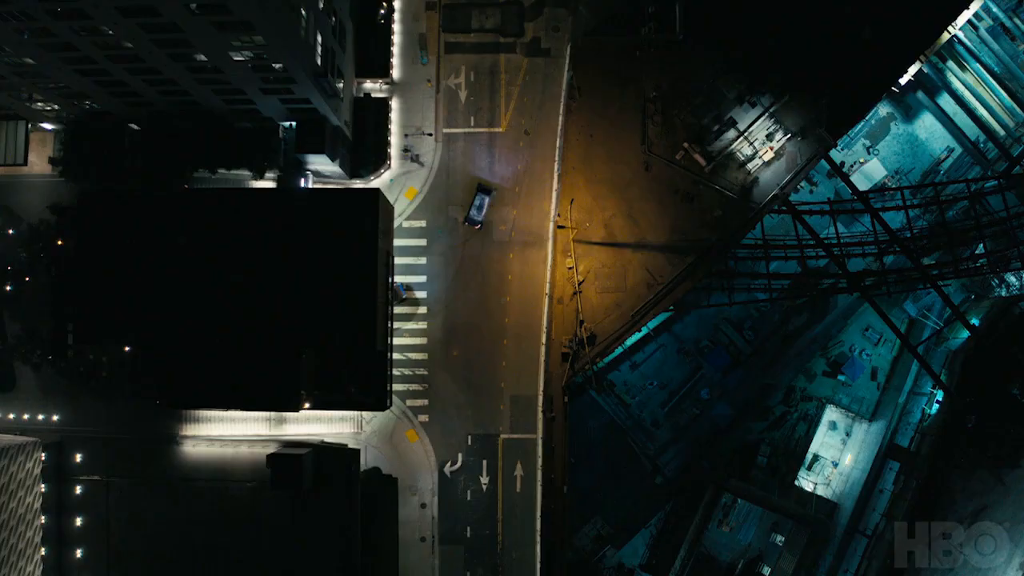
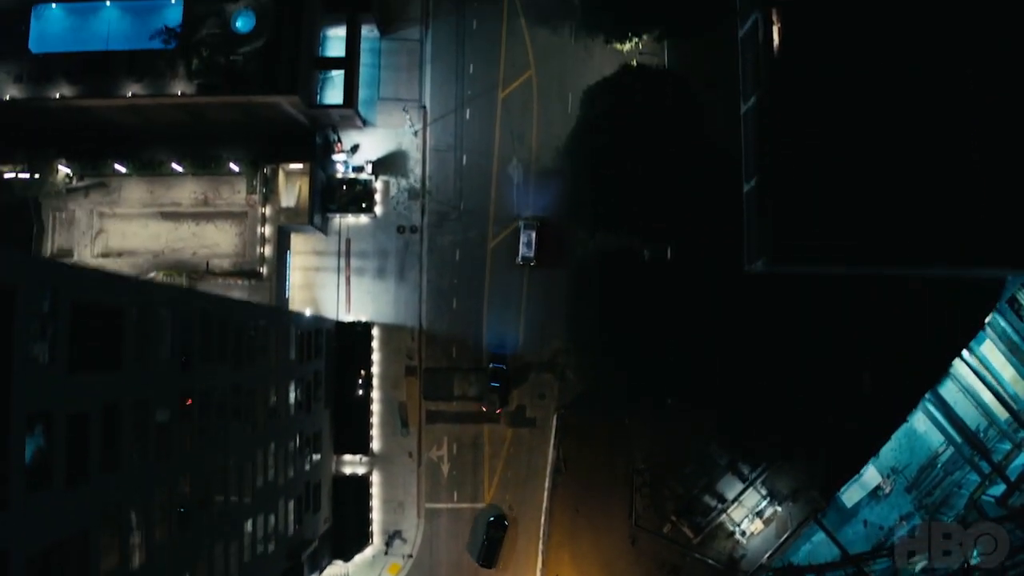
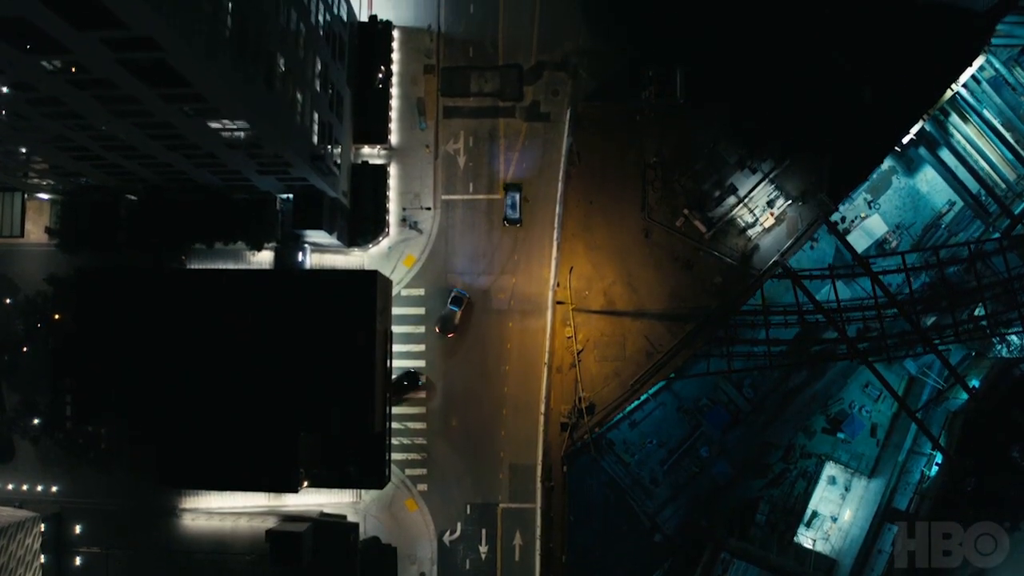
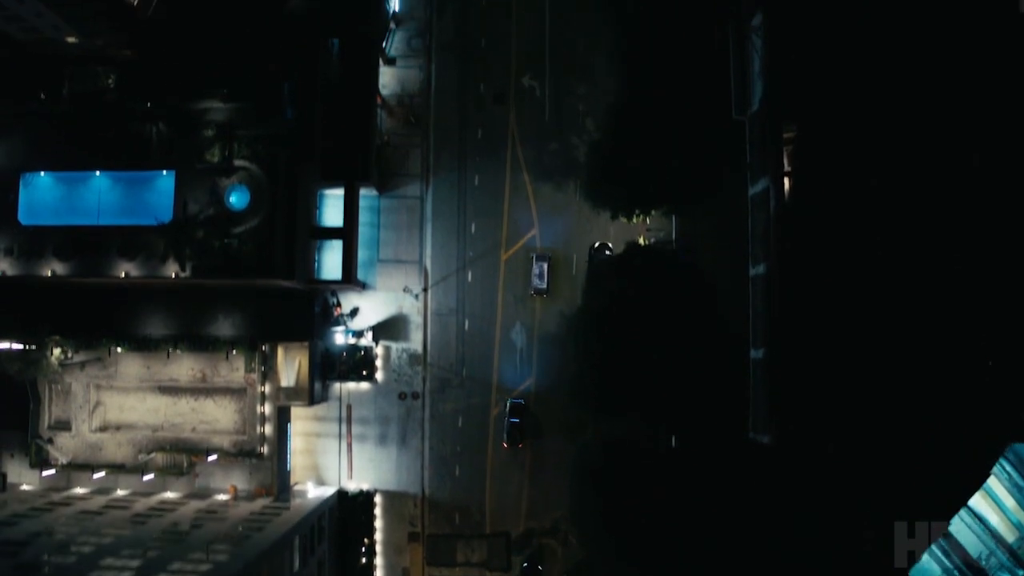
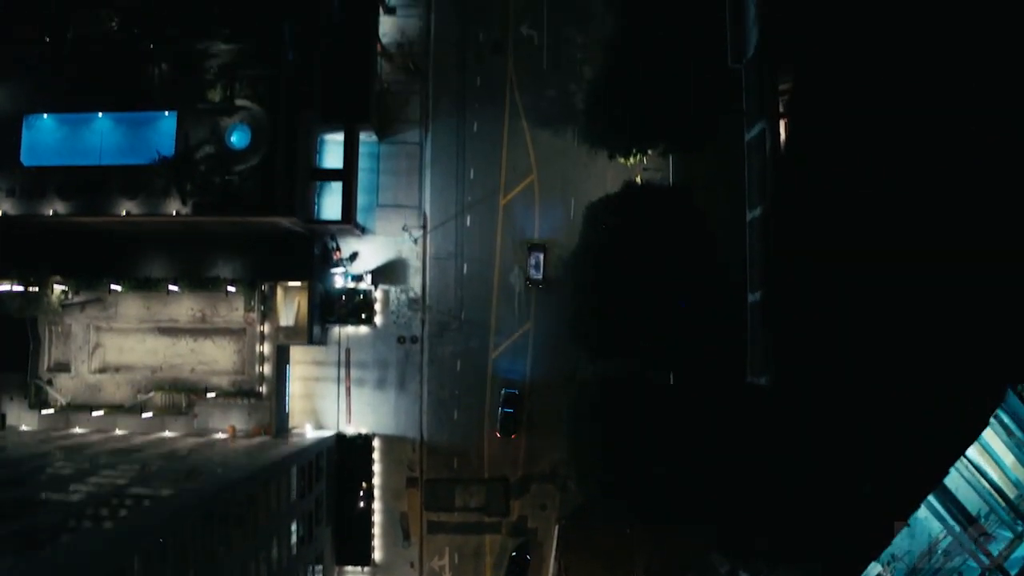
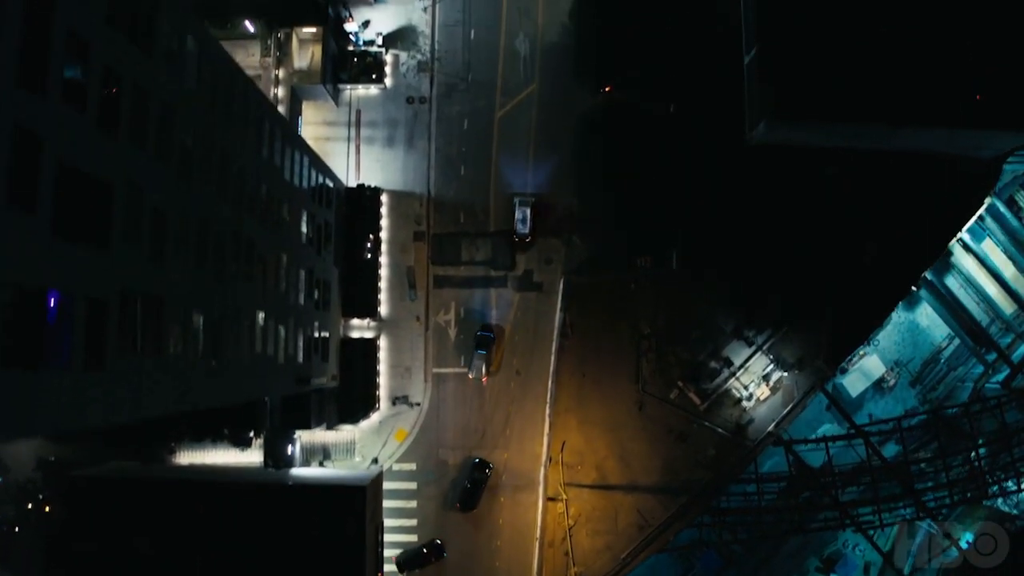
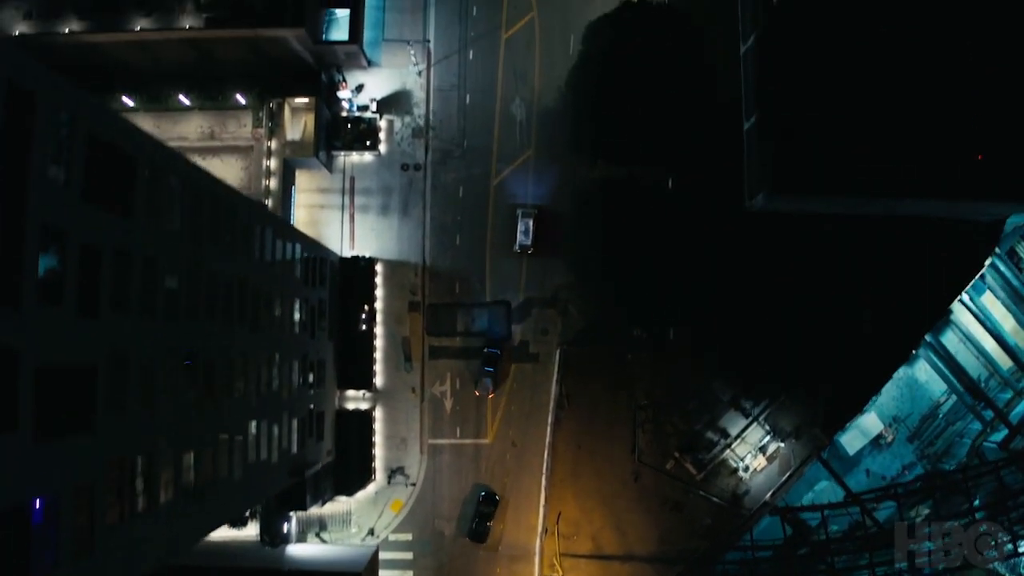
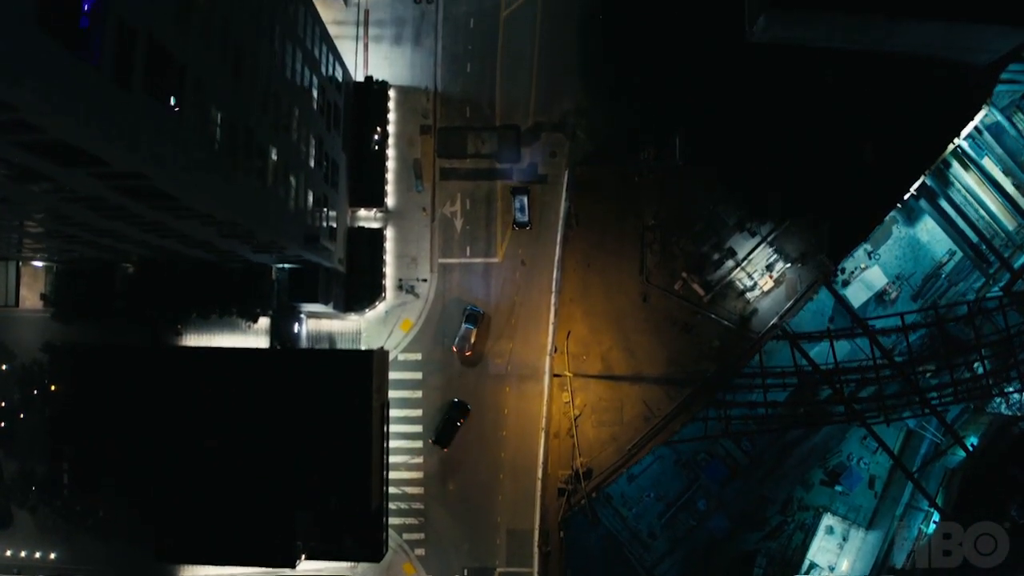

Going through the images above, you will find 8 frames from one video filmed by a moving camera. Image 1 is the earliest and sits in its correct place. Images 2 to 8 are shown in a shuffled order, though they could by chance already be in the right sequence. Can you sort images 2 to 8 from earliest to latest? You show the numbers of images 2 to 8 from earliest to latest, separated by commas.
3, 8, 6, 7, 2, 5, 4
